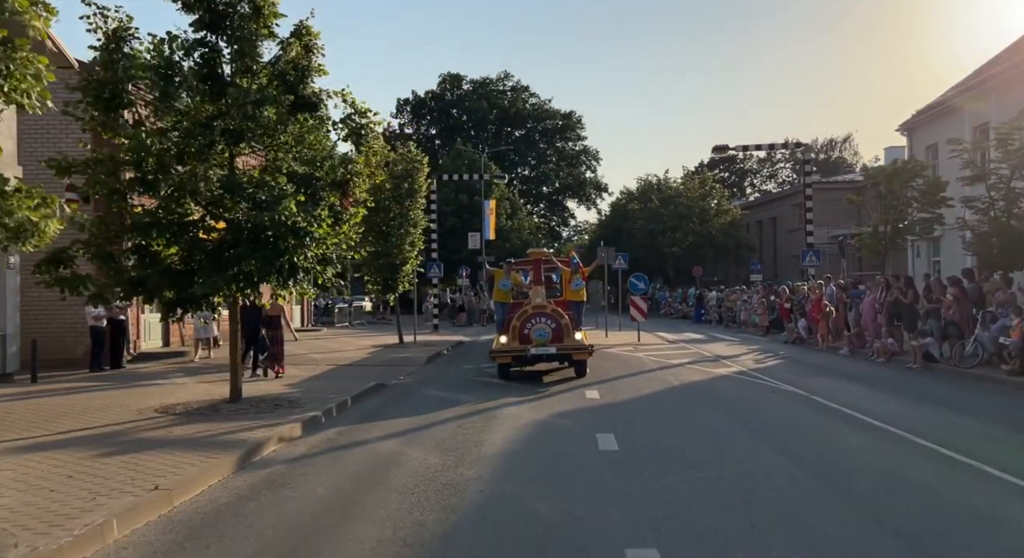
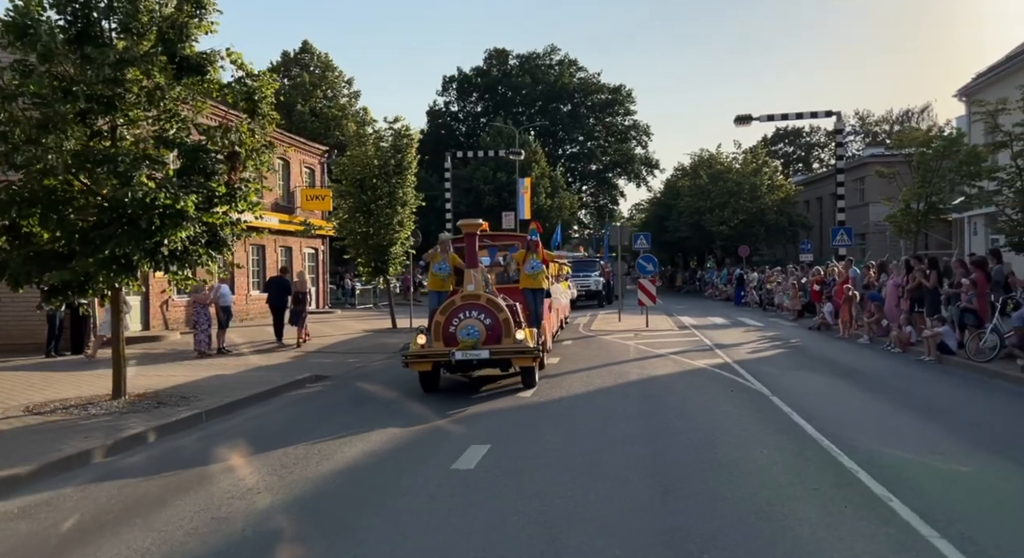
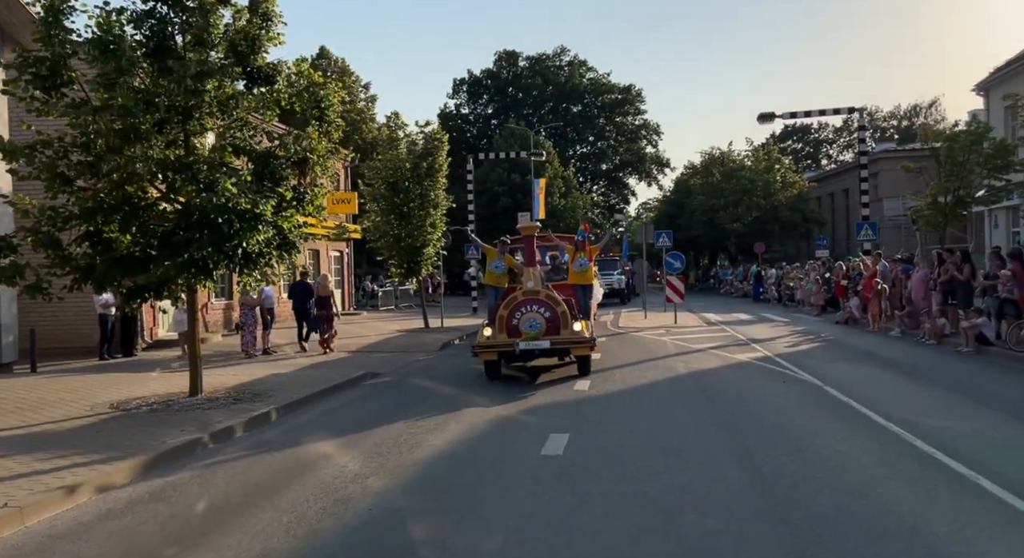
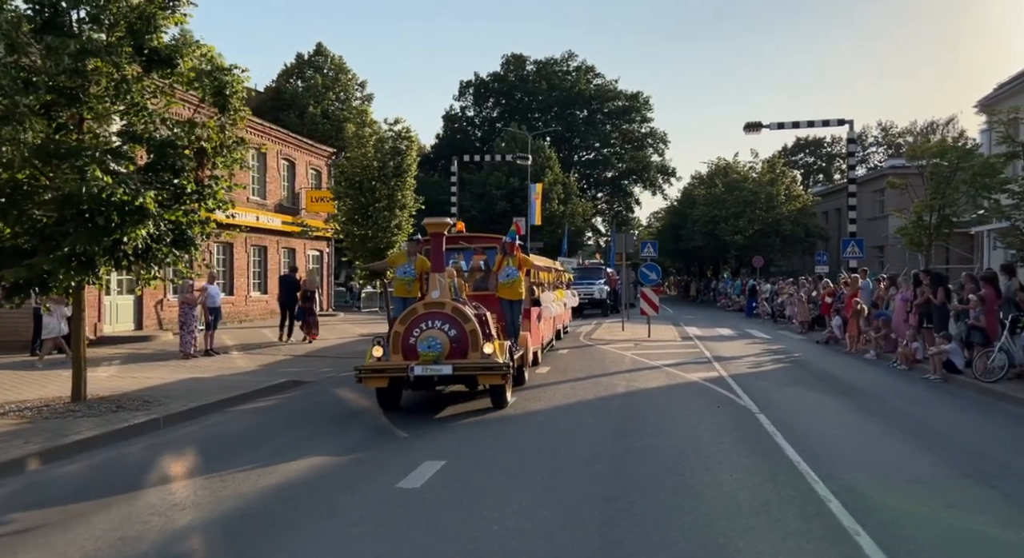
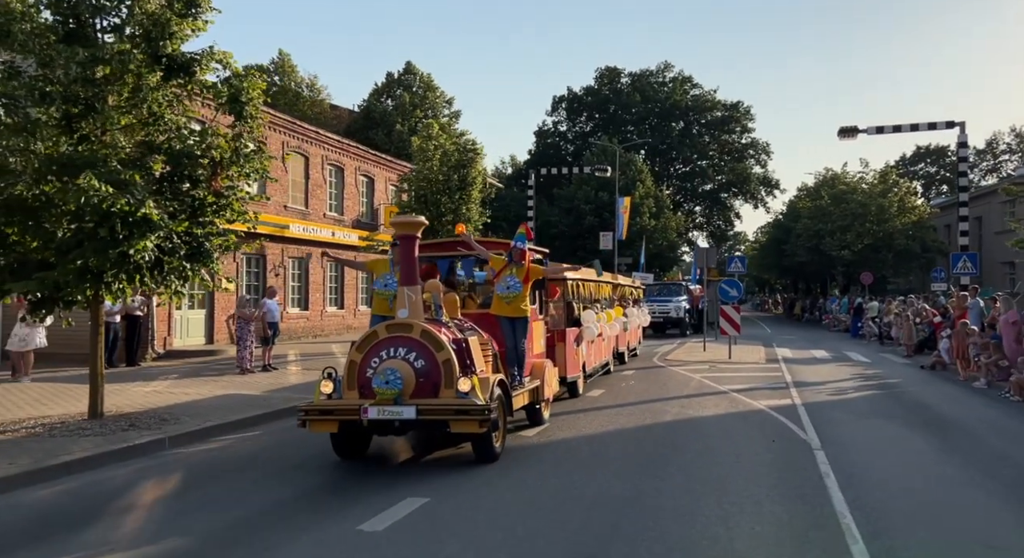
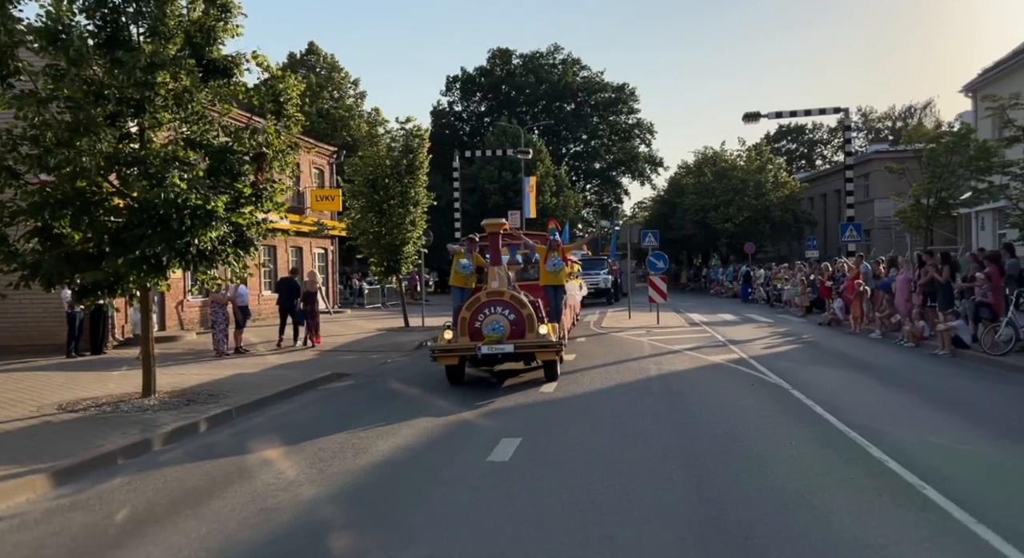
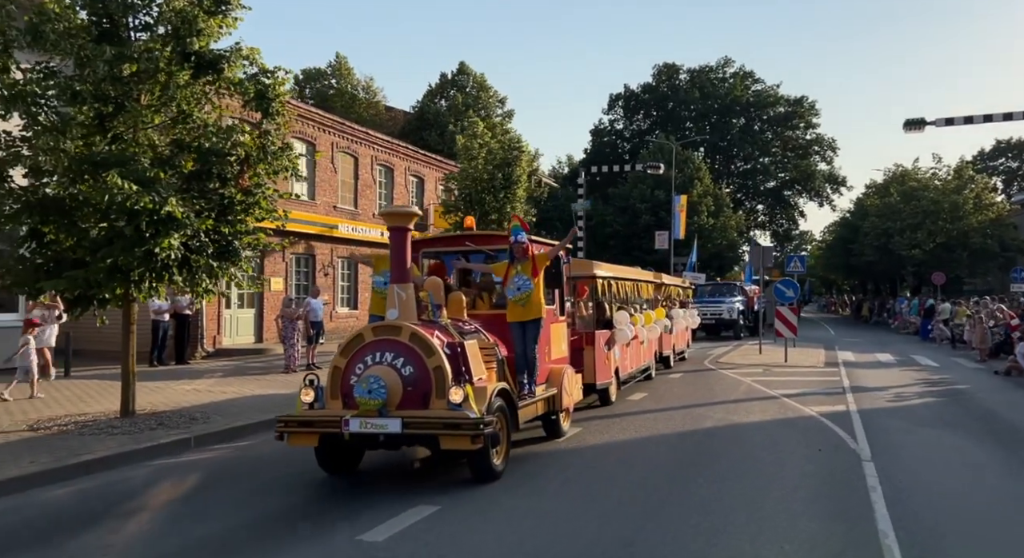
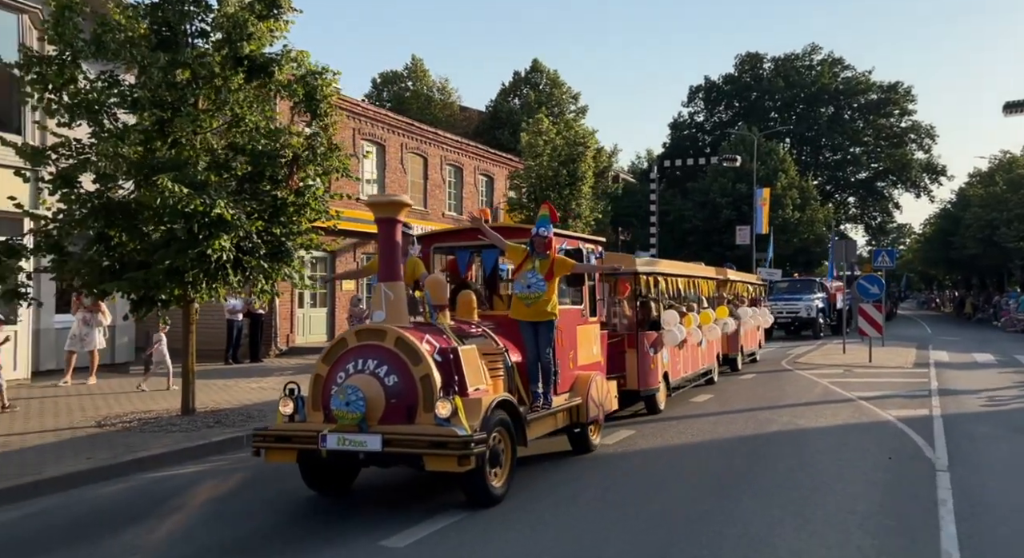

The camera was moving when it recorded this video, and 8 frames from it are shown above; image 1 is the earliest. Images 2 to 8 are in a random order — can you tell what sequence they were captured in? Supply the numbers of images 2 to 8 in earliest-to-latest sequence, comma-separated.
3, 6, 2, 4, 5, 7, 8
